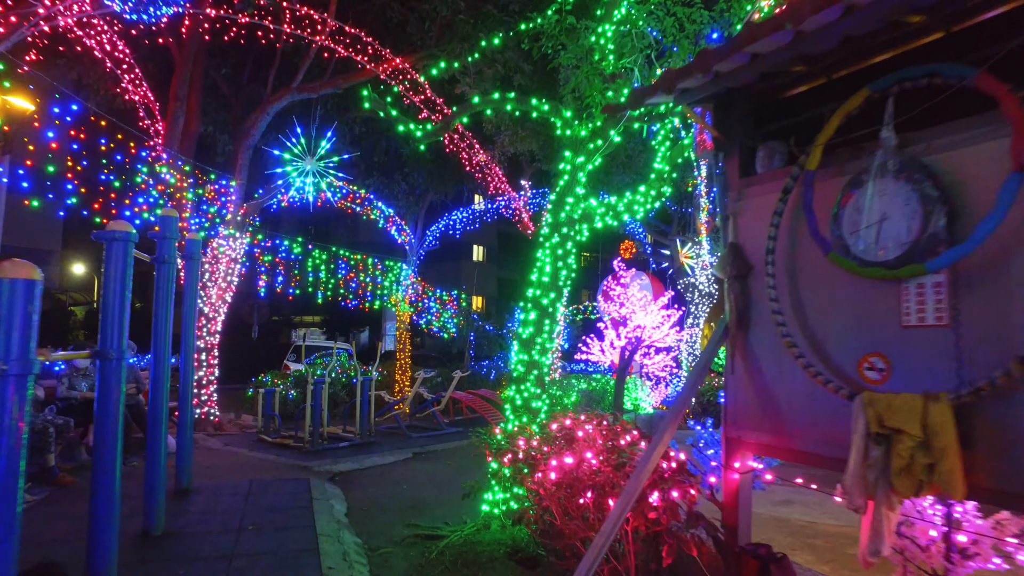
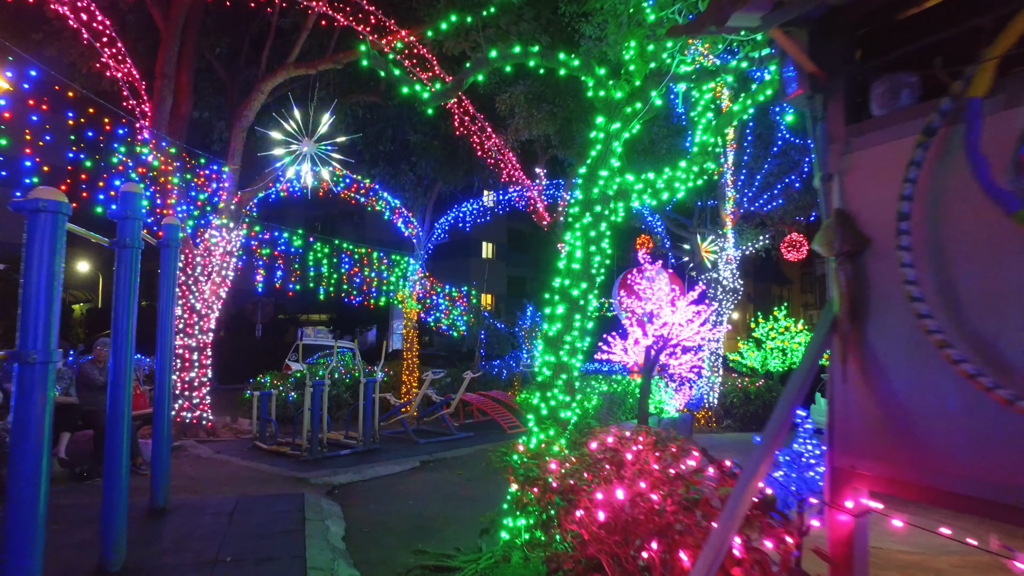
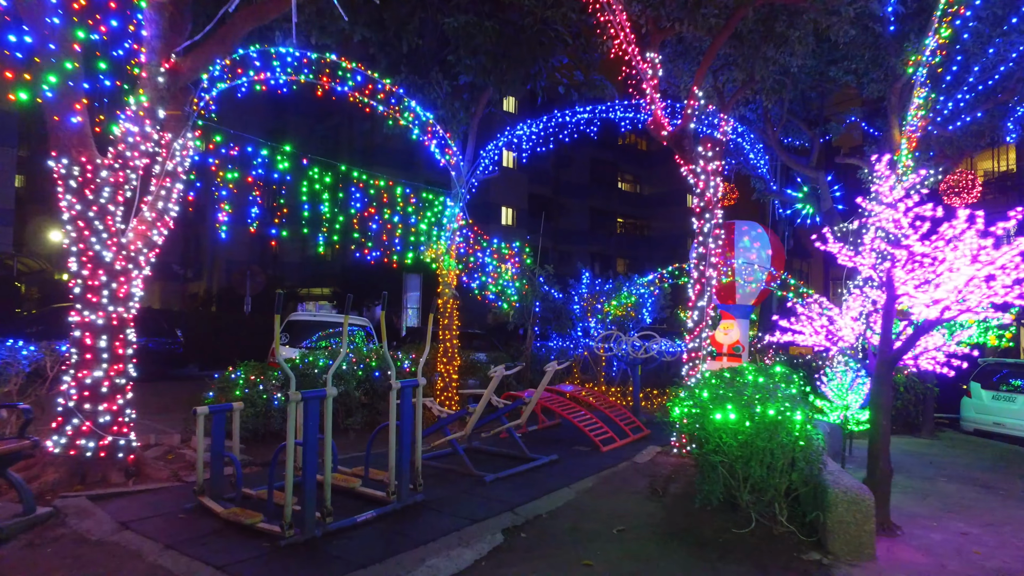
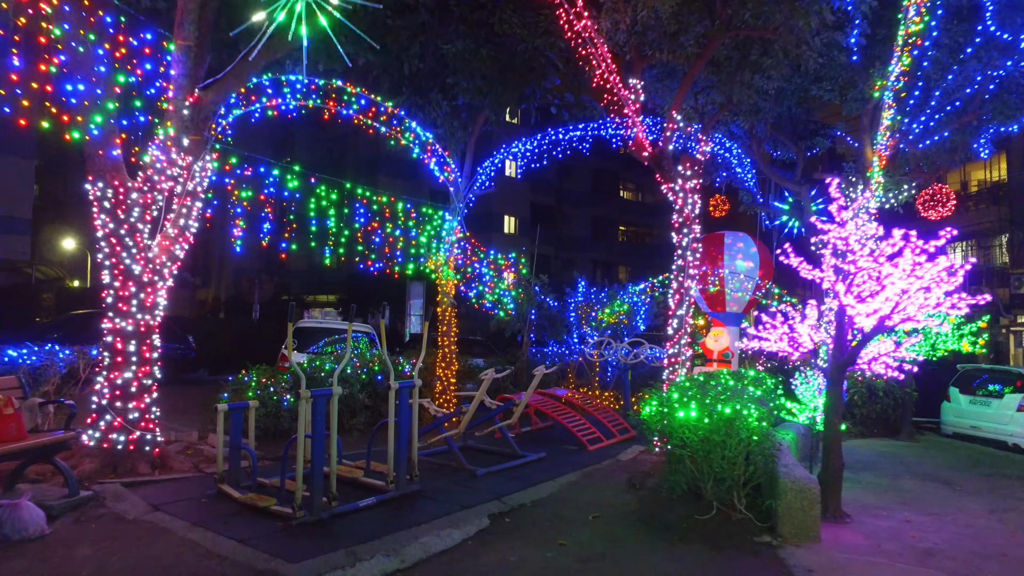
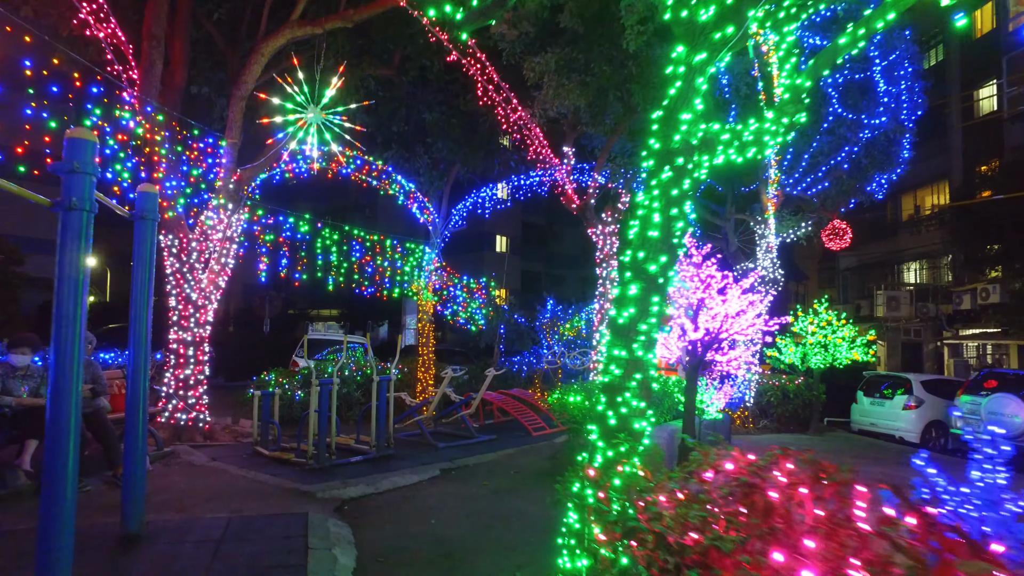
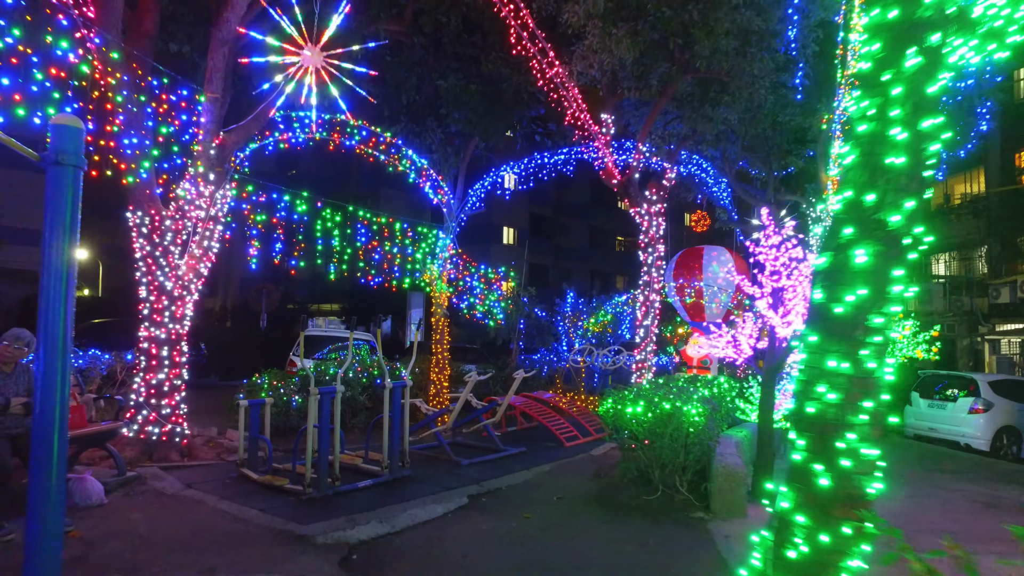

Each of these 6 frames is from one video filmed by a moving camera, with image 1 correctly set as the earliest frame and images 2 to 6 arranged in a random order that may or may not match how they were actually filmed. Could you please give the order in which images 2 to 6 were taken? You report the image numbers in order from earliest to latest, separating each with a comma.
2, 5, 6, 4, 3
